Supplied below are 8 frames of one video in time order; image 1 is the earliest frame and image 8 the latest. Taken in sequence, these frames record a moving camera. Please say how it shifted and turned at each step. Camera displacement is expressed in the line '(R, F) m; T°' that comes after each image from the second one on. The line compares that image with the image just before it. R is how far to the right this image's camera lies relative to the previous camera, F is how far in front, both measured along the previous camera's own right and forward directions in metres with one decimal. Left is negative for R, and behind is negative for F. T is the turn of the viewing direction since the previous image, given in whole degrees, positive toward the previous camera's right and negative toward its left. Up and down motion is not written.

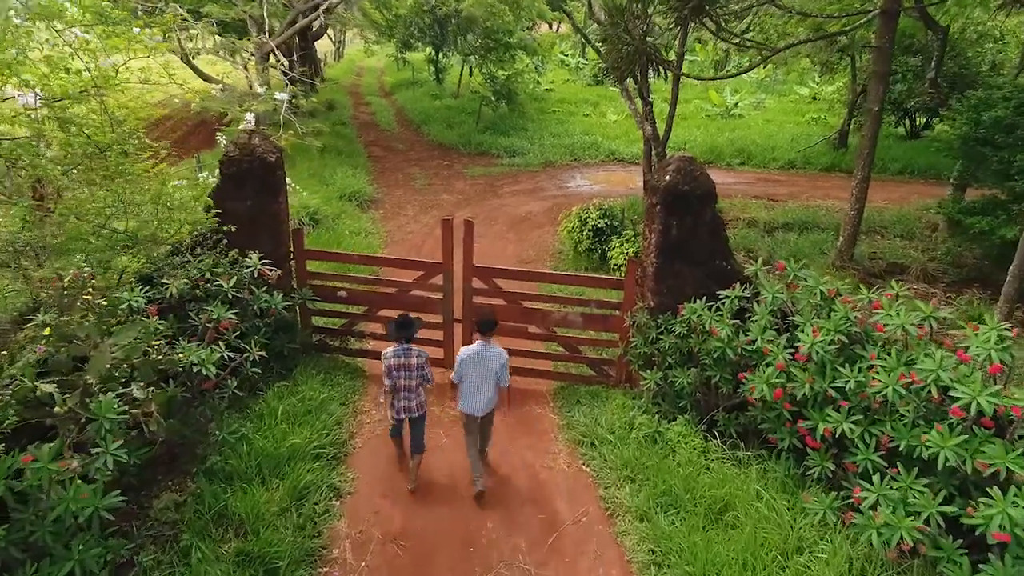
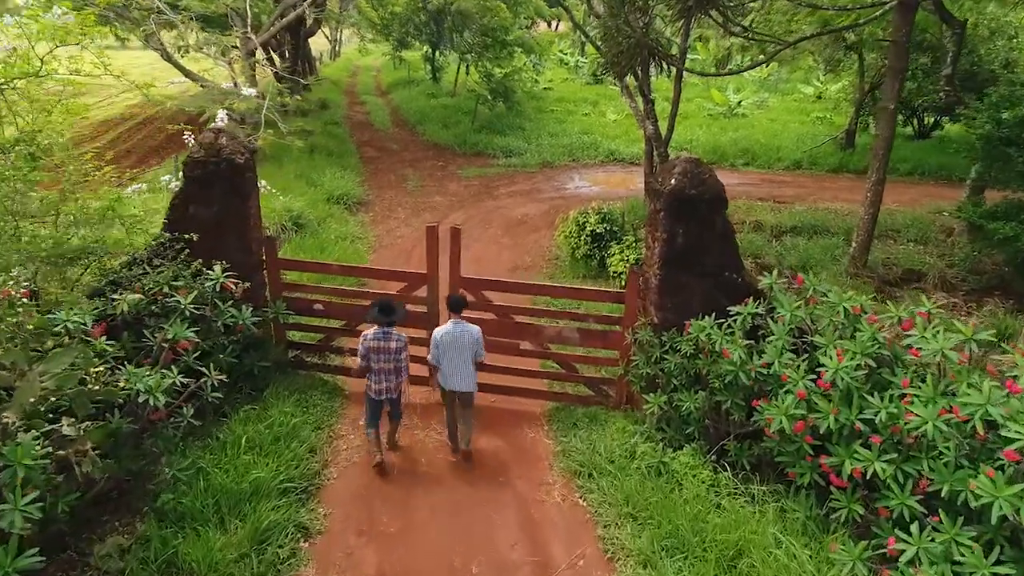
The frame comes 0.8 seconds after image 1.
(+0.1, +0.5) m; 0°
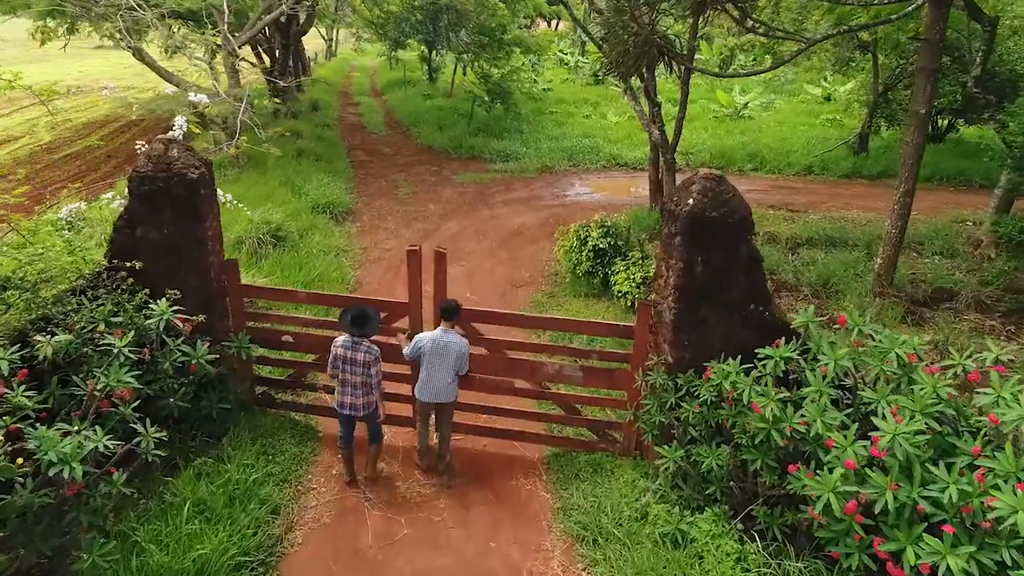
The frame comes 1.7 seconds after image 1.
(0.0, +0.7) m; 0°
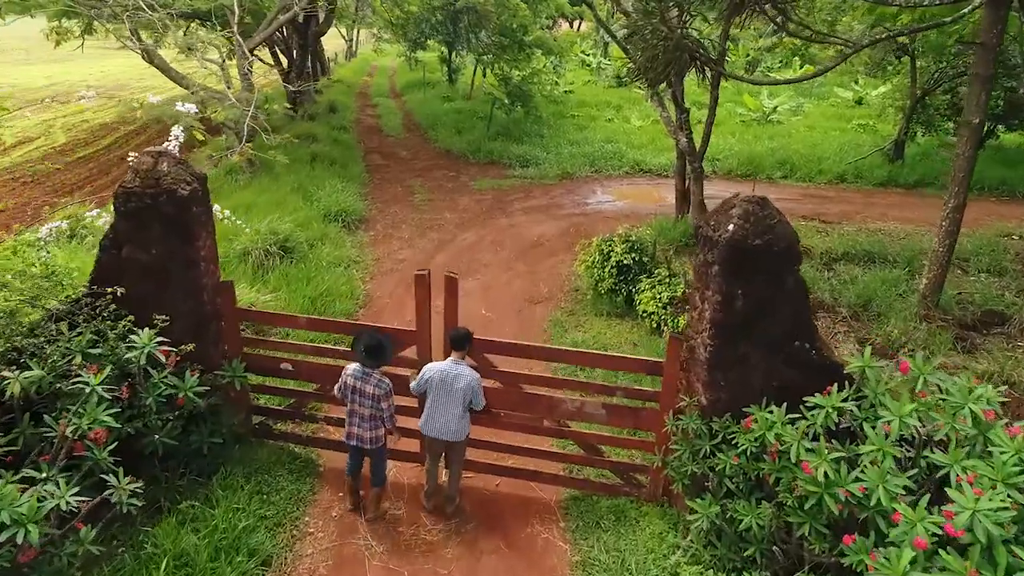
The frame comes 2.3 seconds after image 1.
(0.0, +0.5) m; -2°
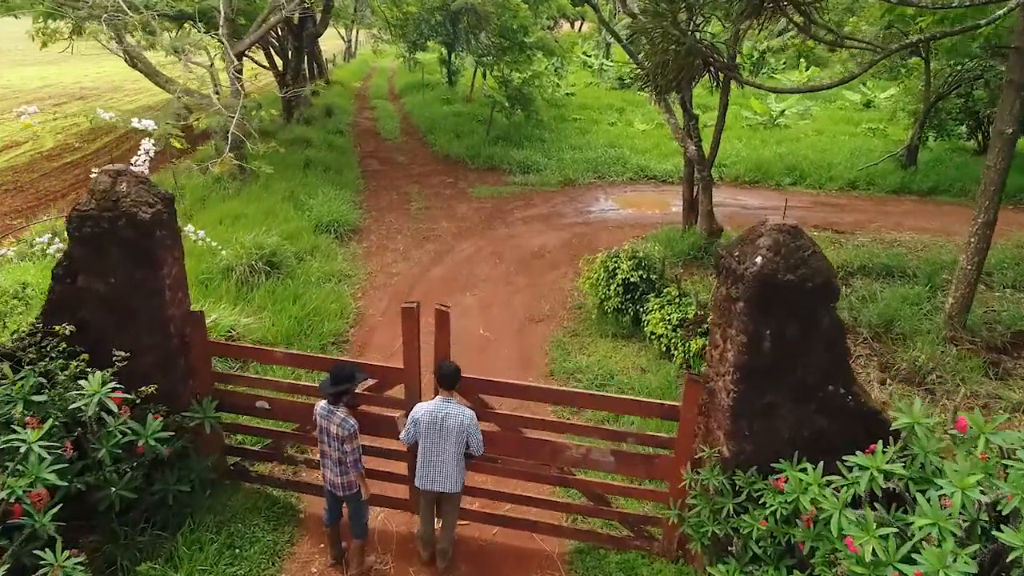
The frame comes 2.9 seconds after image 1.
(0.0, +0.5) m; 0°
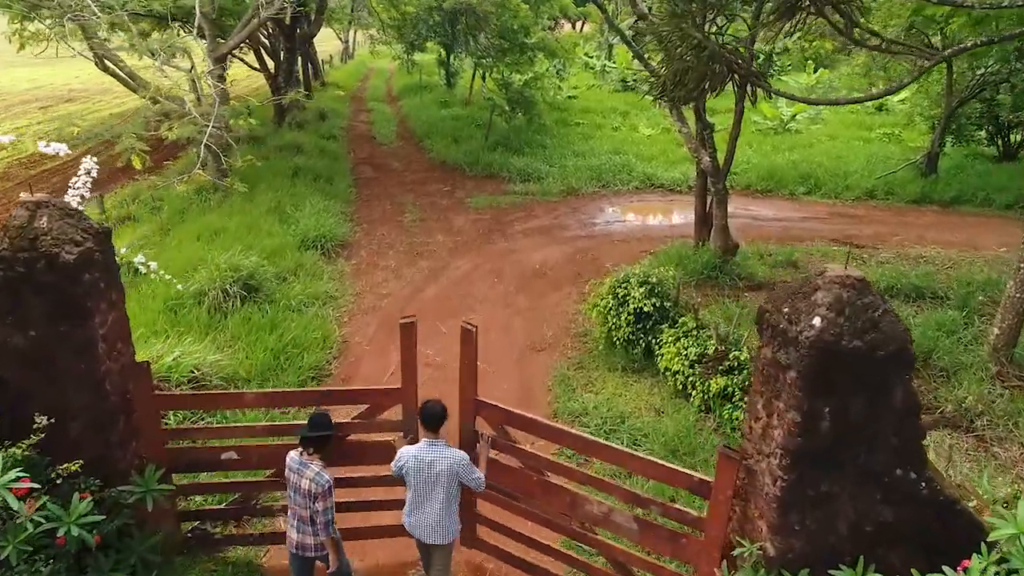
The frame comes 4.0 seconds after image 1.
(0.0, +0.7) m; 0°
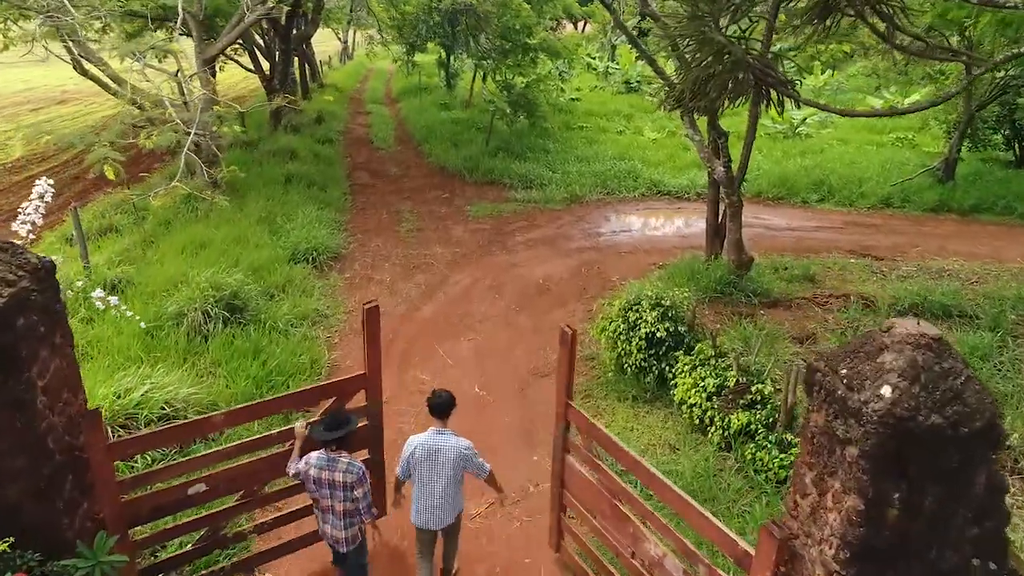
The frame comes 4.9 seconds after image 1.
(0.0, +0.5) m; 0°
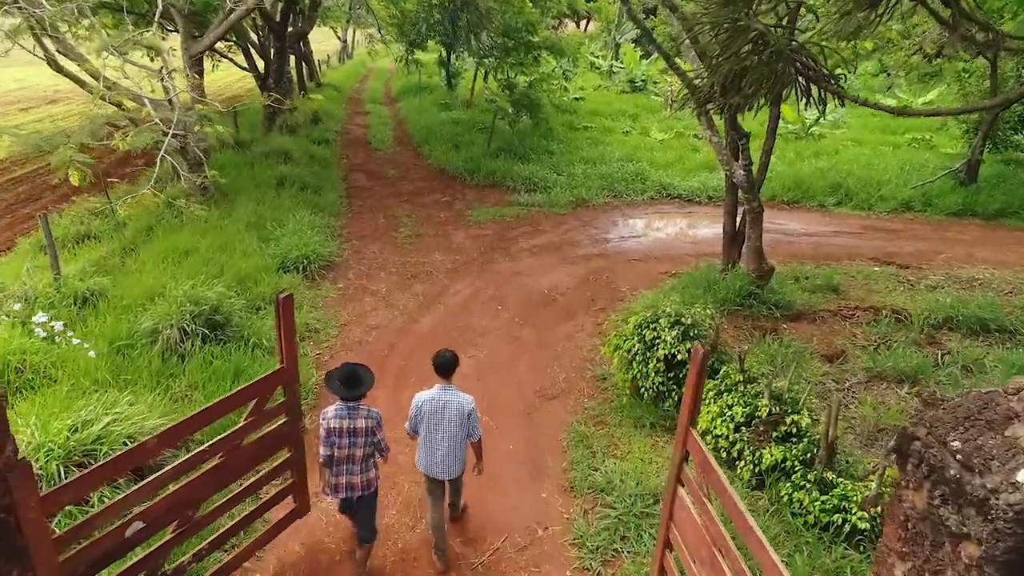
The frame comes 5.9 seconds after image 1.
(0.0, +0.6) m; 0°
